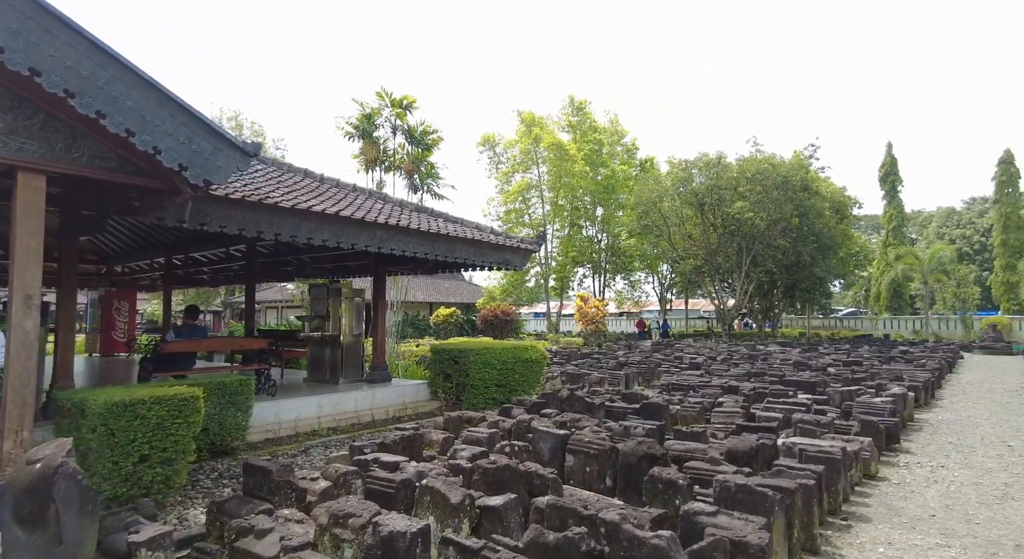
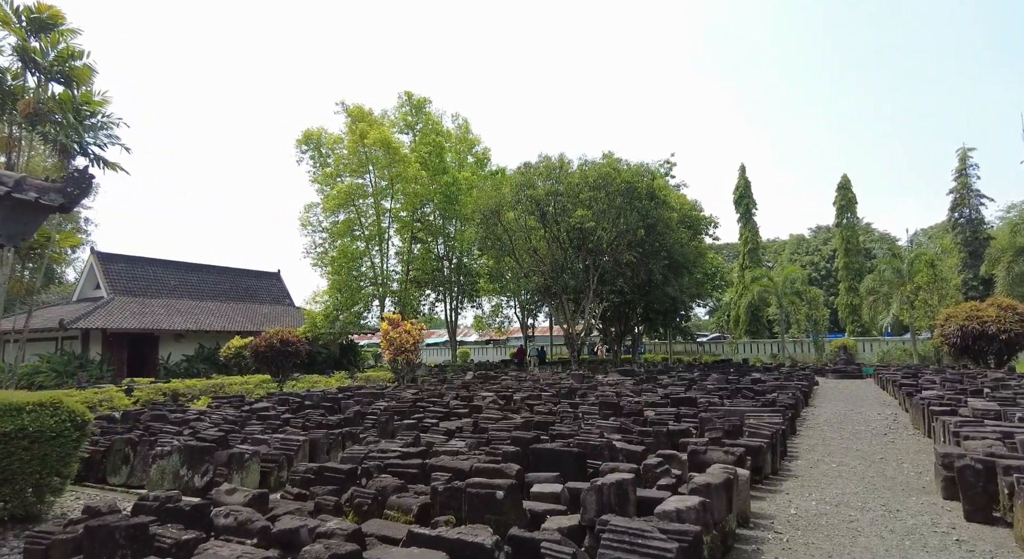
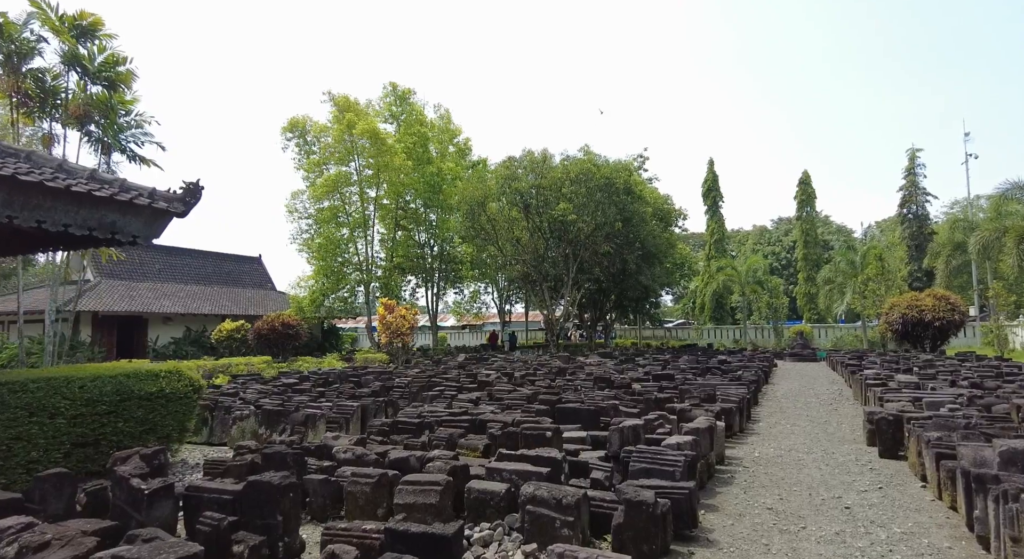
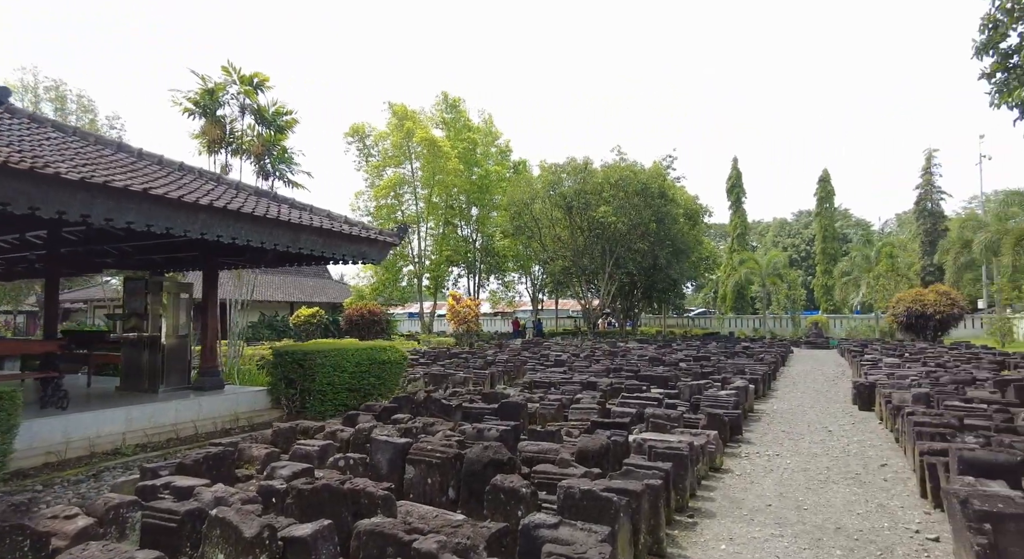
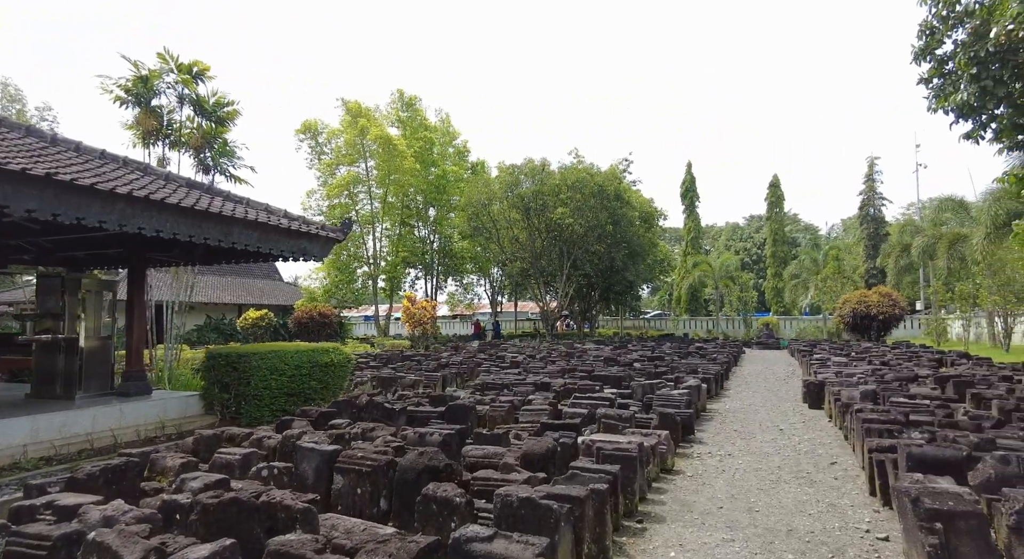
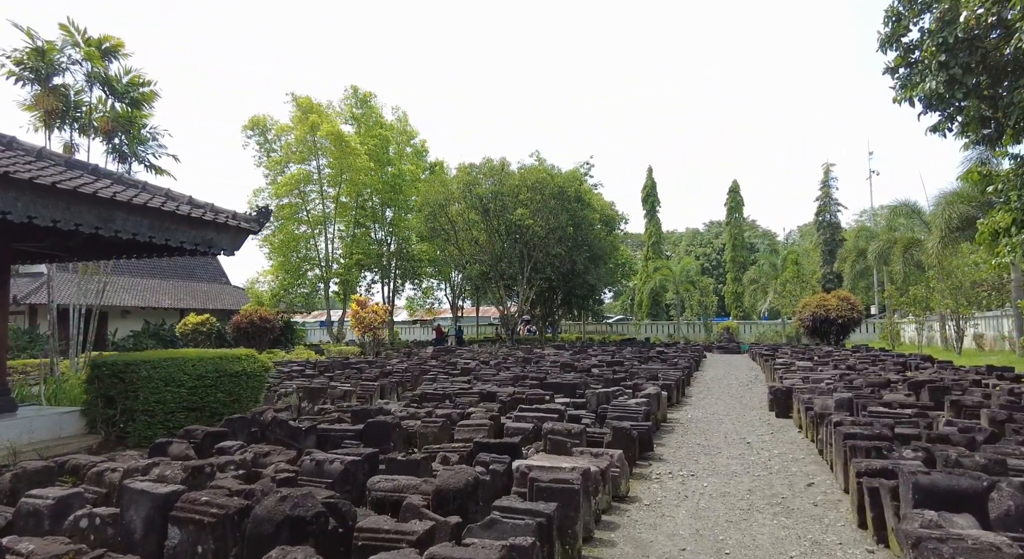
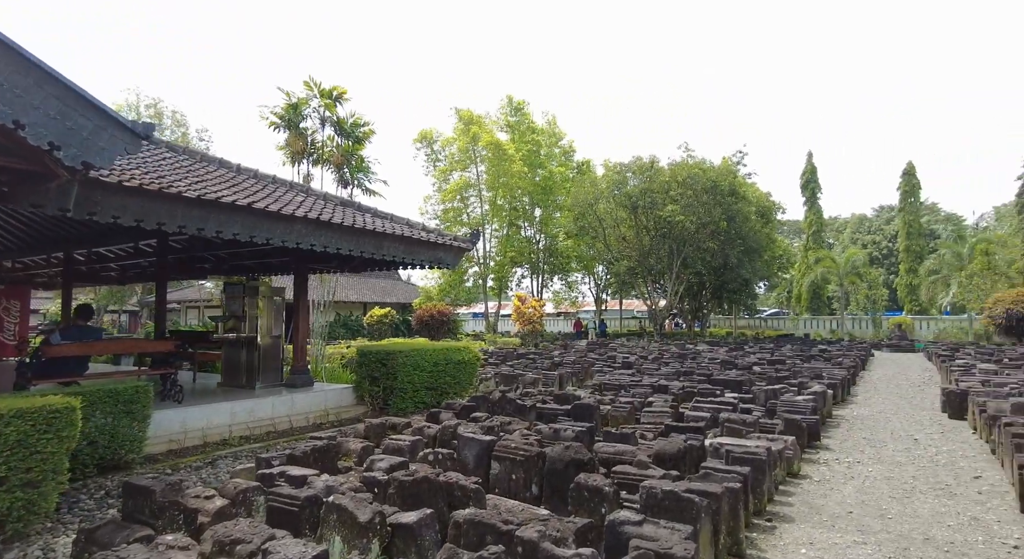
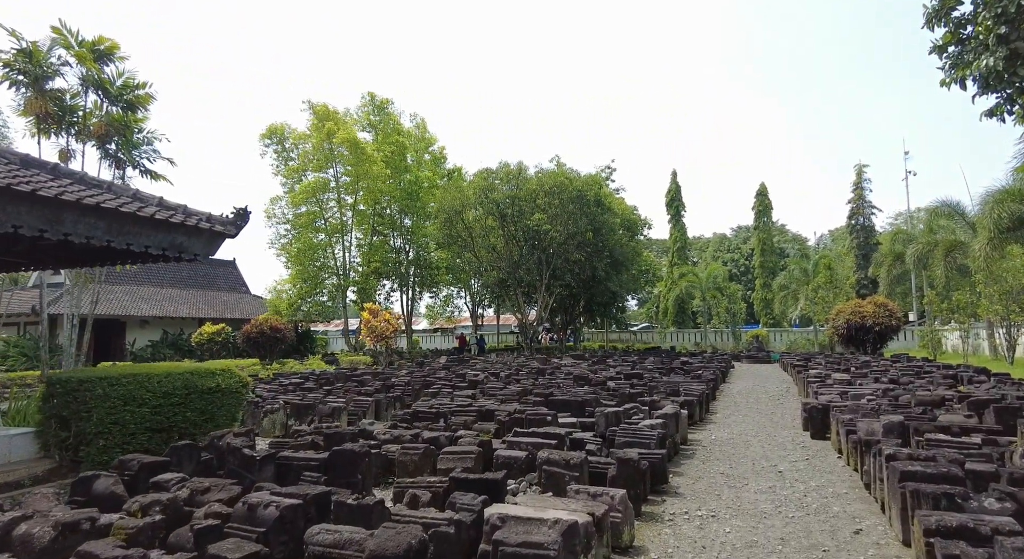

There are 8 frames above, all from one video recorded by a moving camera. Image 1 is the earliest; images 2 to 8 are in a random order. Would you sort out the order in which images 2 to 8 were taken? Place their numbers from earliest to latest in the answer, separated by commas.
7, 4, 5, 6, 8, 3, 2
